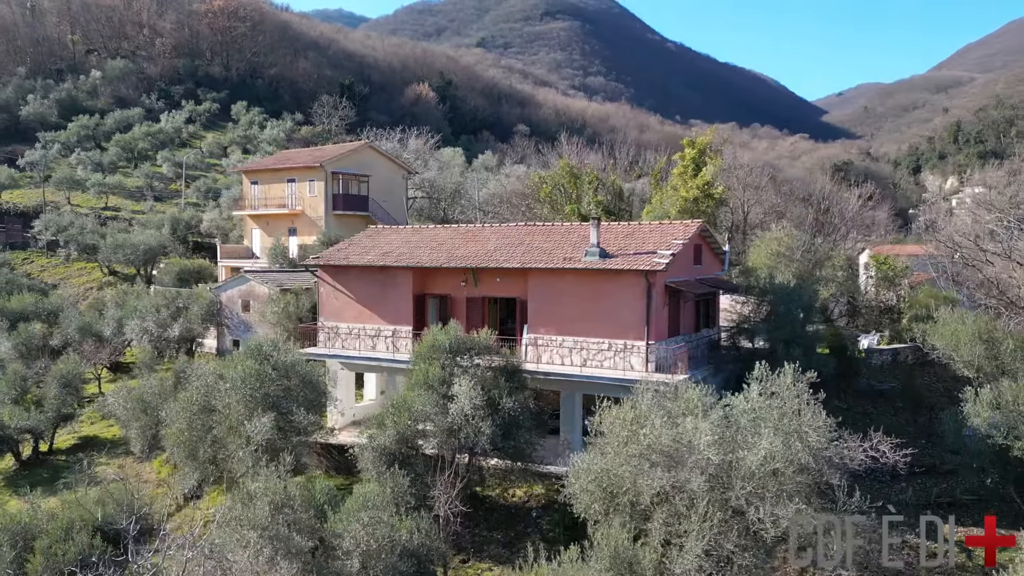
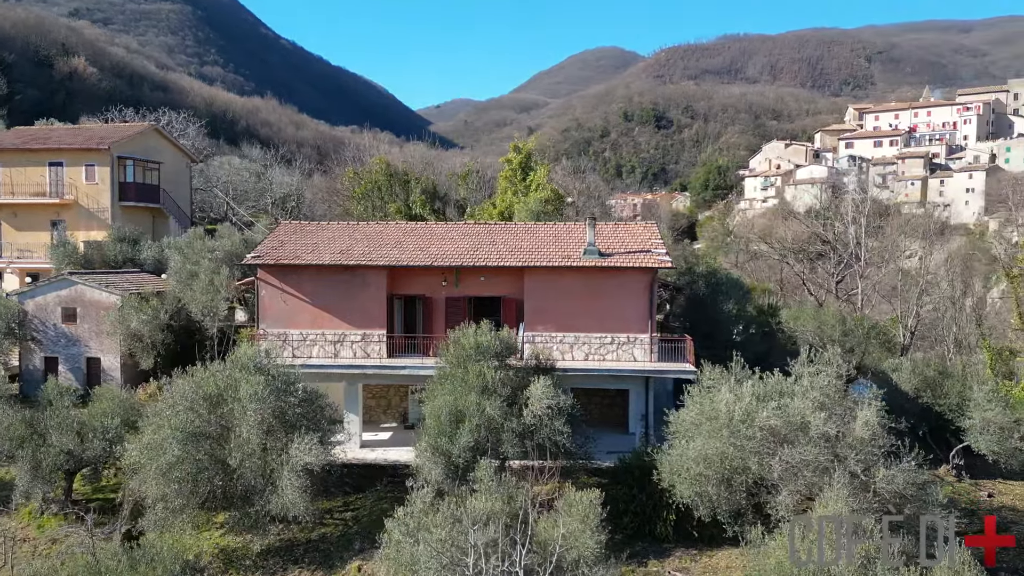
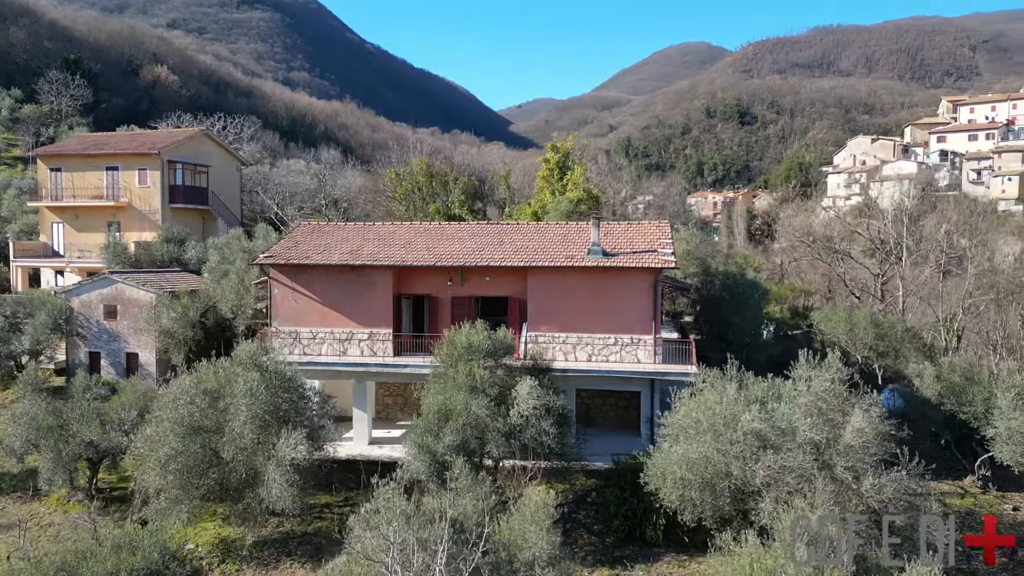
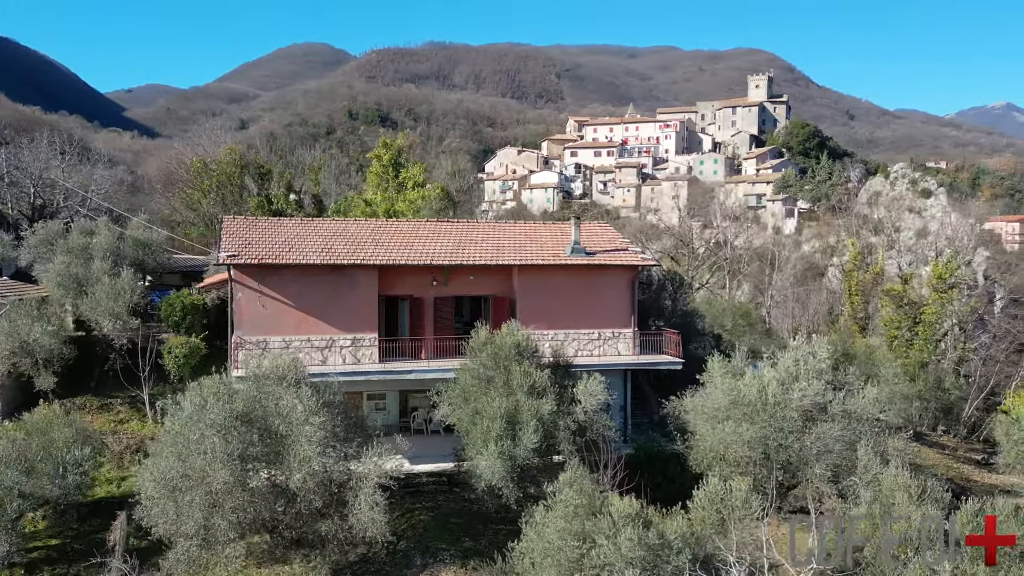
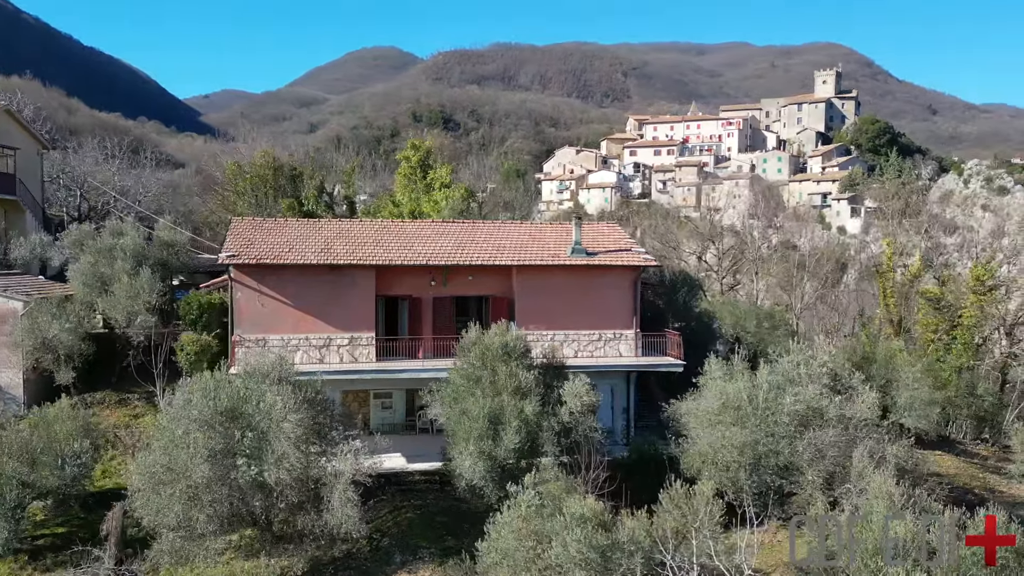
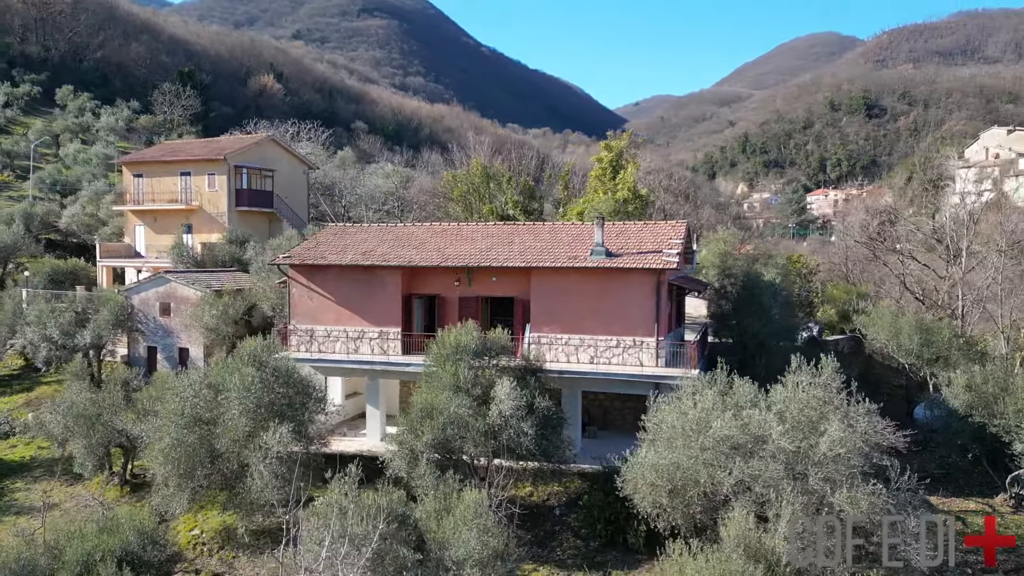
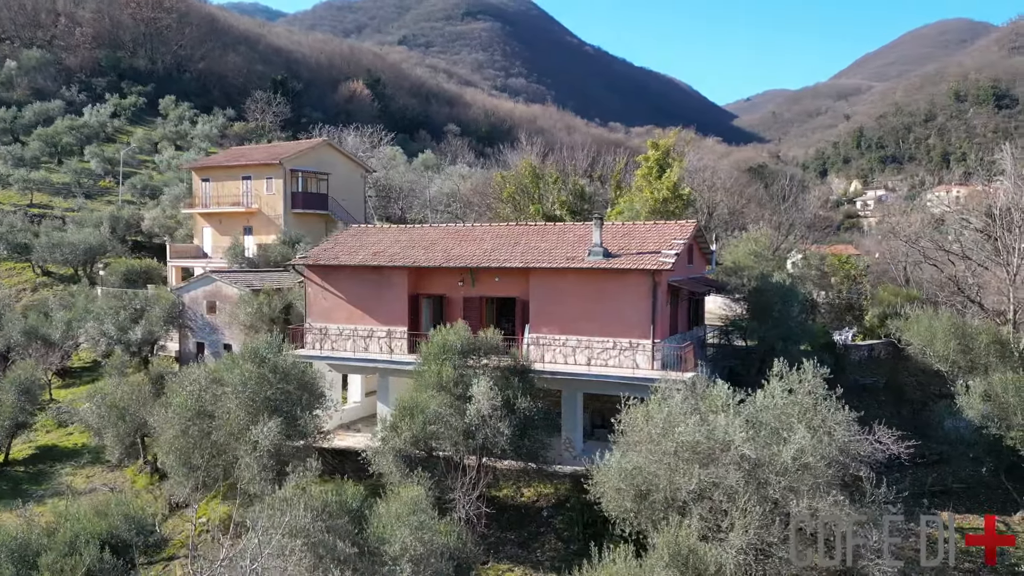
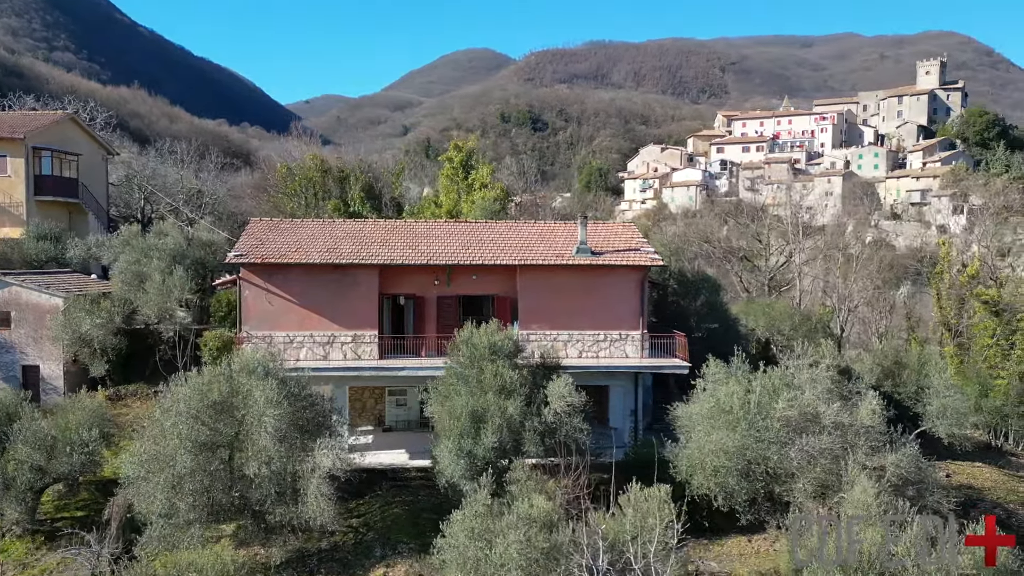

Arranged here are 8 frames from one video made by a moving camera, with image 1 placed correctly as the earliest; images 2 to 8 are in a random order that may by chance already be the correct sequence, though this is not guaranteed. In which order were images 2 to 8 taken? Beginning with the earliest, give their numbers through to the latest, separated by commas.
7, 6, 3, 2, 8, 5, 4
